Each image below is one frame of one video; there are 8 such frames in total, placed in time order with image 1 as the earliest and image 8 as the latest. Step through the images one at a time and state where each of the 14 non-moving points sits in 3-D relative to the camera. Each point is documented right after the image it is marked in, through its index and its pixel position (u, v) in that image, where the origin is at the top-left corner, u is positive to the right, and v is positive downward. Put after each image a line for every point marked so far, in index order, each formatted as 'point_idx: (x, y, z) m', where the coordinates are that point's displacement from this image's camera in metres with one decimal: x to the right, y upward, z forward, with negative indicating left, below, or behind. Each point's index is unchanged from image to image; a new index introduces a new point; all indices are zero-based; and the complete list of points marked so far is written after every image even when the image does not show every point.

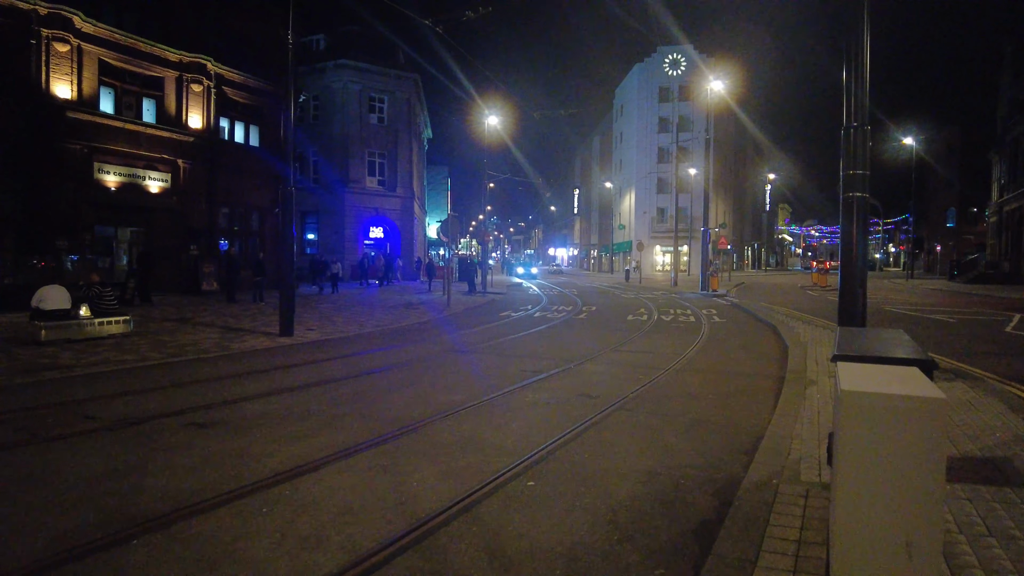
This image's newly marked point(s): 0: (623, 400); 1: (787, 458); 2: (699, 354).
0: (+1.3, -1.3, +7.5) m
1: (+2.2, -1.4, +5.2) m
2: (+3.2, -1.2, +10.8) m
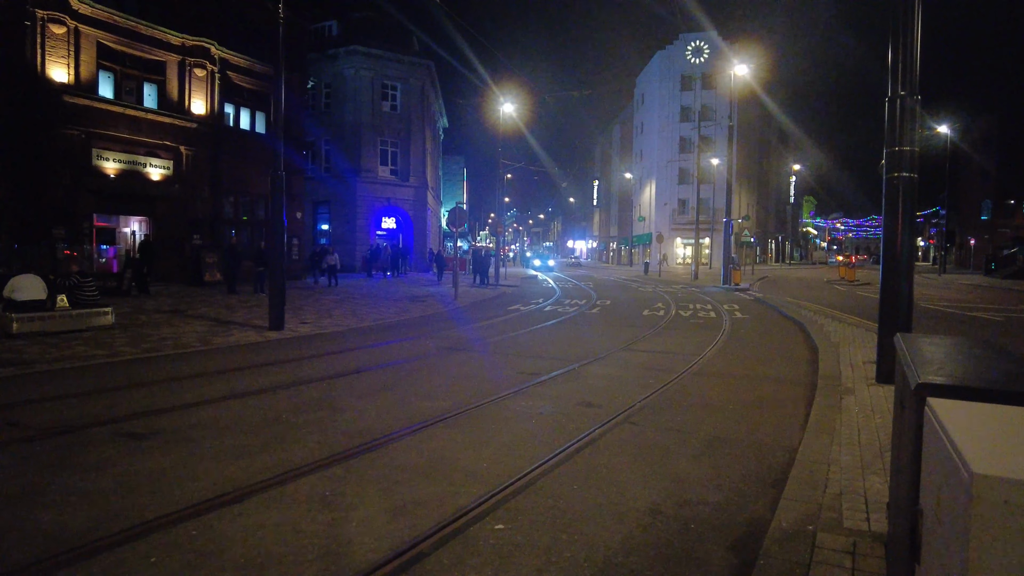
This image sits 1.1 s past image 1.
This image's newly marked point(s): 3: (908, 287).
0: (+1.1, -1.2, +6.5) m
1: (+2.0, -1.3, +4.2) m
2: (+3.2, -1.1, +9.7) m
3: (+4.4, 0.0, +7.1) m
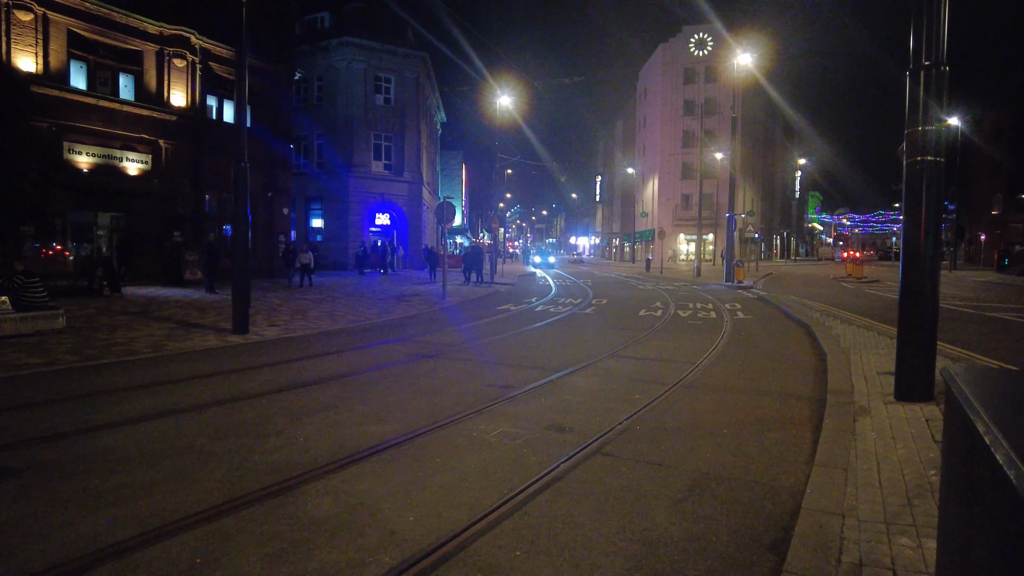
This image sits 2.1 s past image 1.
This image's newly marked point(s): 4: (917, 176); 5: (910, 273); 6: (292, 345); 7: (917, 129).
0: (+0.8, -1.3, +5.5) m
1: (+1.6, -1.4, +3.2) m
2: (+2.8, -1.1, +8.7) m
3: (+4.0, 0.0, +6.2) m
4: (+3.9, +1.1, +6.2) m
5: (+3.8, +0.1, +6.2) m
6: (-3.9, -1.0, +11.6) m
7: (+3.9, +1.5, +6.2) m
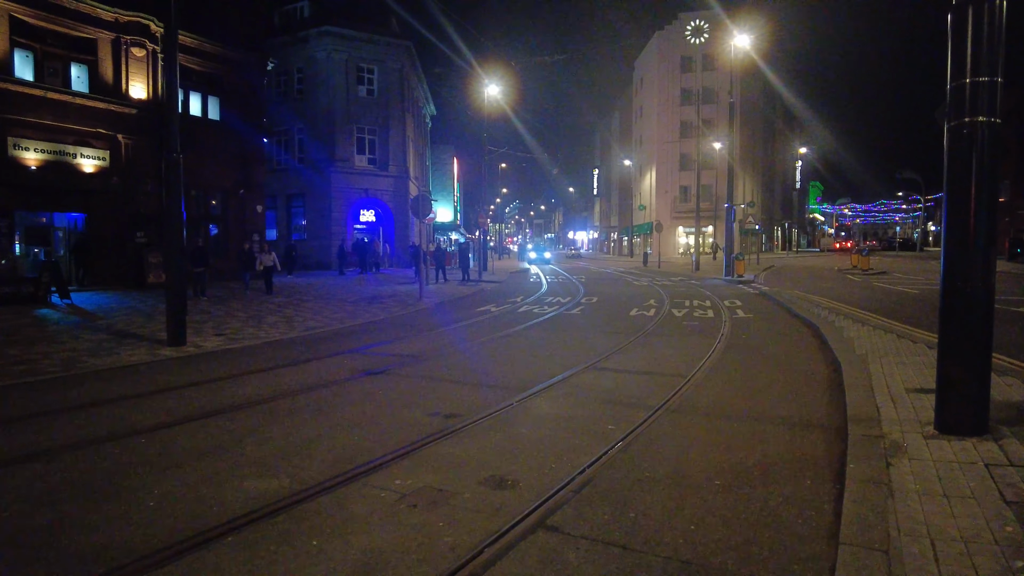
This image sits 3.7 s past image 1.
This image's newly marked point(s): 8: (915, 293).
0: (+0.3, -1.3, +4.1) m
1: (+1.1, -1.4, +1.8) m
2: (+2.3, -1.1, +7.3) m
3: (+3.5, 0.0, +4.7) m
4: (+3.4, +1.1, +4.8) m
5: (+3.3, +0.1, +4.8) m
6: (-4.5, -1.1, +10.2) m
7: (+3.4, +1.5, +4.8) m
8: (+11.4, -0.2, +18.3) m
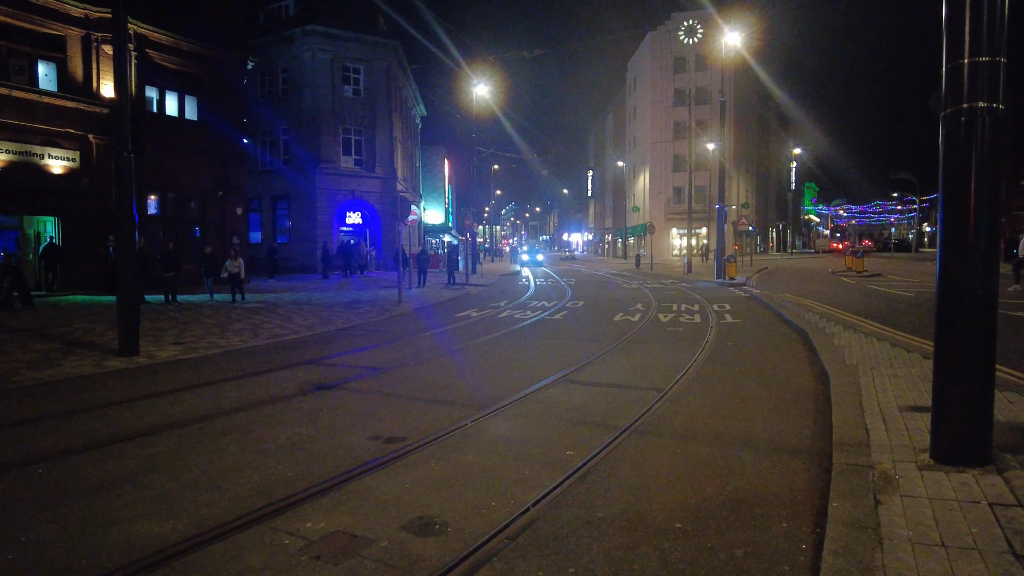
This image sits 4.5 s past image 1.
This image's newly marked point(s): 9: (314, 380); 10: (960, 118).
0: (-0.2, -1.4, +3.5) m
1: (+0.7, -1.5, +1.2) m
2: (+1.9, -1.2, +6.7) m
3: (+3.0, 0.0, +4.1) m
4: (+2.9, +1.0, +4.2) m
5: (+2.9, +0.1, +4.2) m
6: (-4.9, -1.2, +9.6) m
7: (+2.9, +1.5, +4.2) m
8: (+10.9, -0.3, +17.7) m
9: (-2.6, -1.2, +8.5) m
10: (+2.9, +1.1, +4.2) m
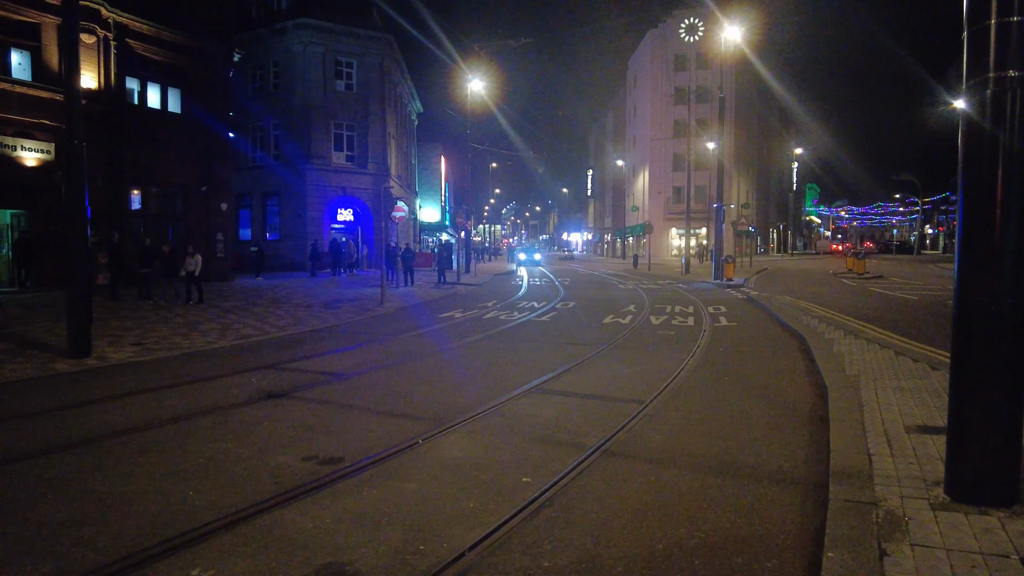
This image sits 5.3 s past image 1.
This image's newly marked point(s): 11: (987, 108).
0: (-0.5, -1.4, +2.8) m
1: (+0.3, -1.5, +0.5) m
2: (+1.5, -1.2, +6.1) m
3: (+2.7, -0.1, +3.5) m
4: (+2.6, +1.0, +3.5) m
5: (+2.5, 0.0, +3.6) m
6: (-5.2, -1.2, +8.9) m
7: (+2.6, +1.4, +3.5) m
8: (+10.6, -0.3, +17.0) m
9: (-3.0, -1.2, +7.8) m
10: (+2.6, +1.1, +3.5) m
11: (+2.6, +1.0, +3.6) m
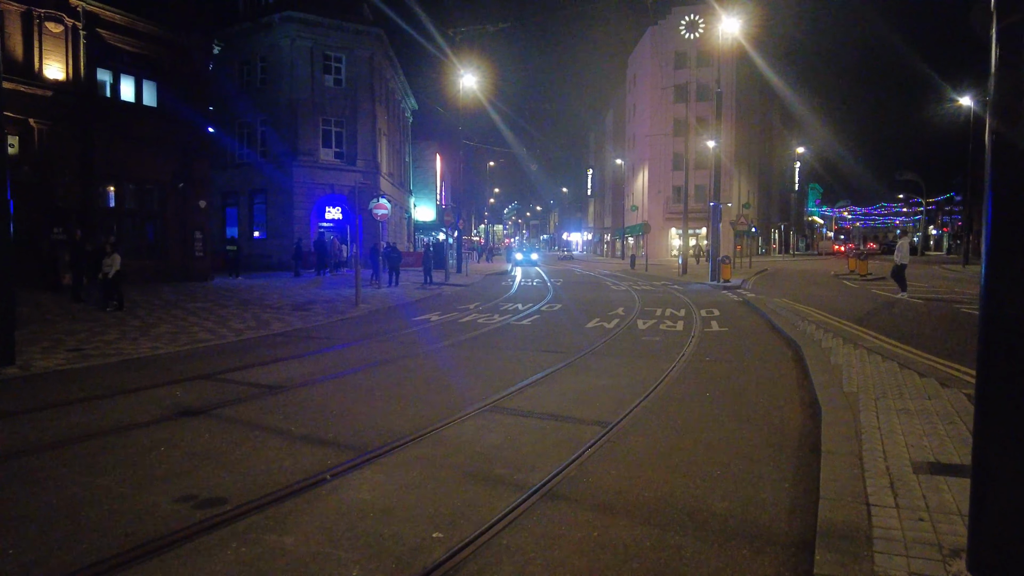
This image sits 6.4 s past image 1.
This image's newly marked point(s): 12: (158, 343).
0: (-1.0, -1.4, +1.9) m
1: (-0.2, -1.5, -0.4) m
2: (+1.0, -1.2, +5.2) m
3: (+2.2, -0.1, +2.6) m
4: (+2.1, +0.9, +2.6) m
5: (+2.0, 0.0, +2.7) m
6: (-5.7, -1.2, +8.0) m
7: (+2.1, +1.4, +2.6) m
8: (+10.1, -0.4, +16.1) m
9: (-3.5, -1.2, +6.9) m
10: (+2.1, +1.0, +2.6) m
11: (+2.1, +1.0, +2.6) m
12: (-6.1, -0.9, +11.0) m
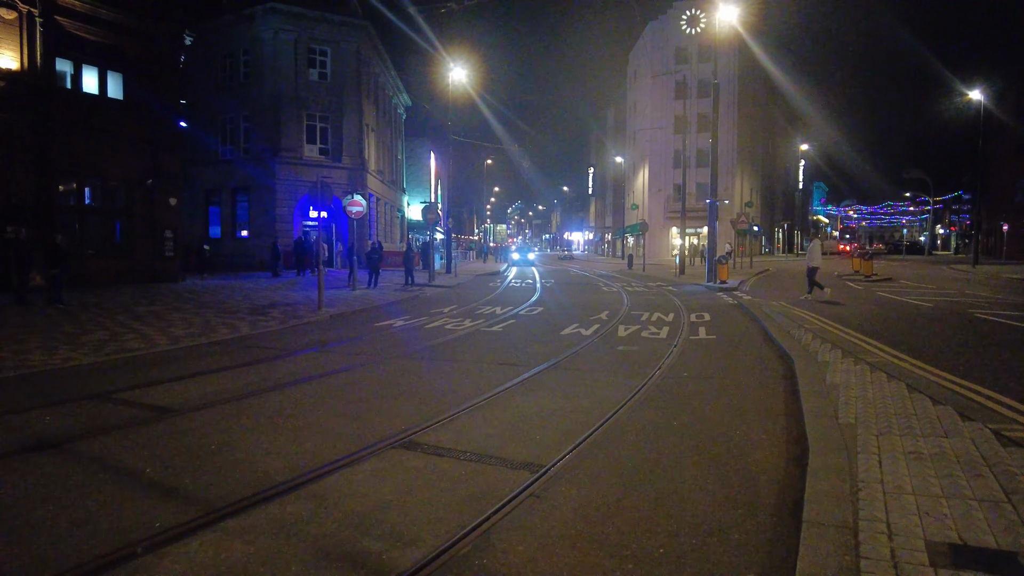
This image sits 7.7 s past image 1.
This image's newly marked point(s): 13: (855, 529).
0: (-1.7, -1.5, +0.8) m
1: (-0.9, -1.6, -1.6) m
2: (+0.4, -1.3, +4.0) m
3: (+1.5, -0.2, +1.4) m
4: (+1.4, +0.9, +1.4) m
5: (+1.4, -0.1, +1.5) m
6: (-6.4, -1.3, +6.9) m
7: (+1.4, +1.3, +1.5) m
8: (+9.5, -0.5, +14.9) m
9: (-4.1, -1.3, +5.8) m
10: (+1.4, +1.0, +1.5) m
11: (+1.4, +0.9, +1.5) m
12: (-6.7, -1.0, +9.9) m
13: (+1.7, -1.2, +3.3) m
